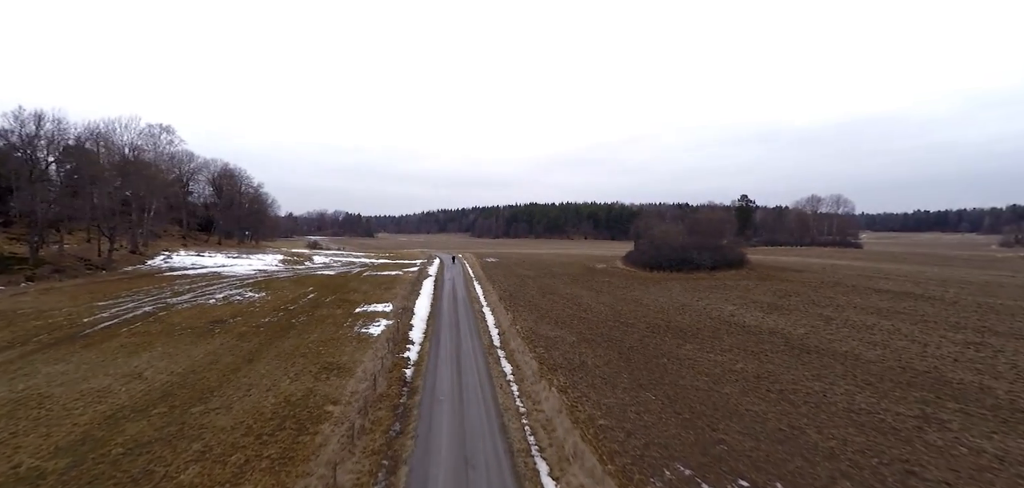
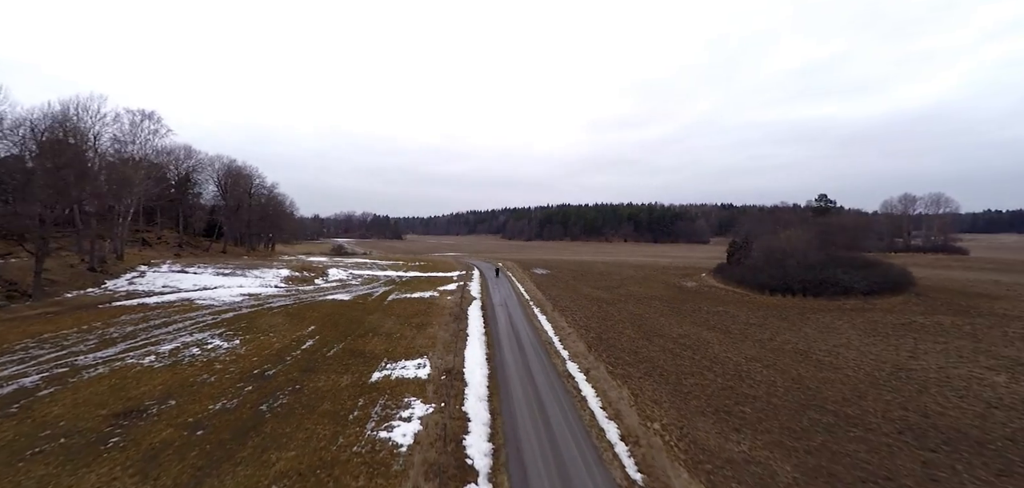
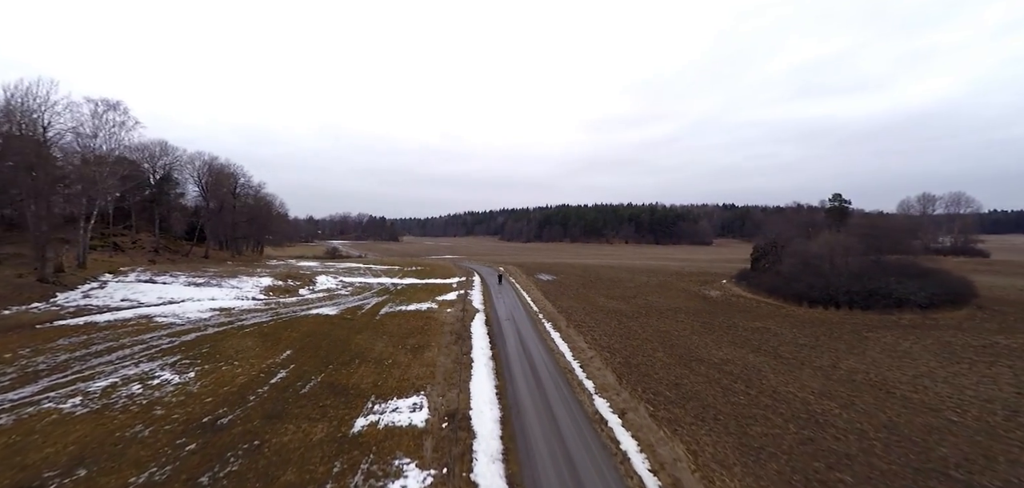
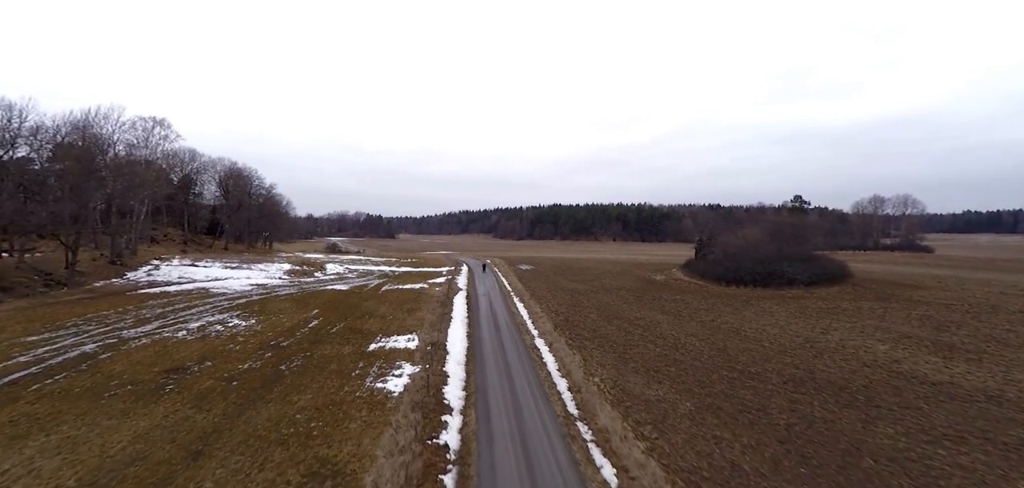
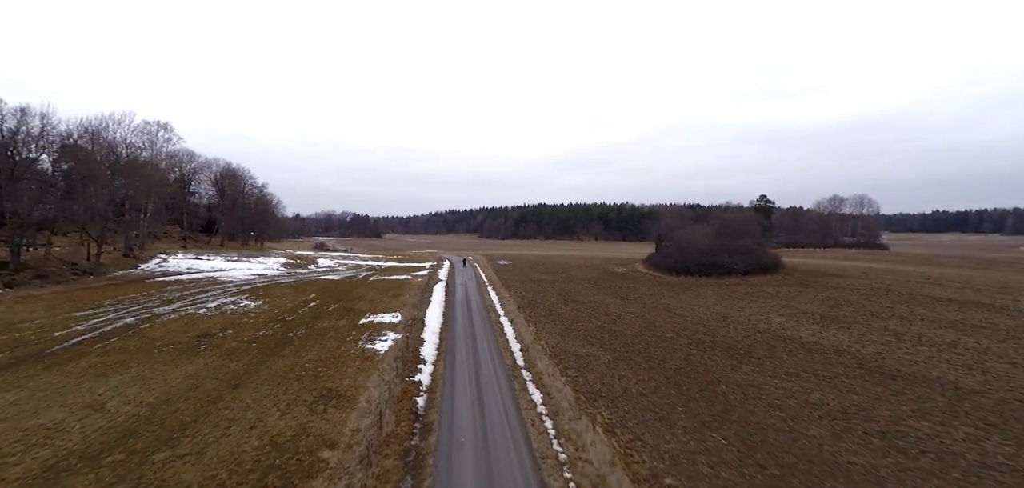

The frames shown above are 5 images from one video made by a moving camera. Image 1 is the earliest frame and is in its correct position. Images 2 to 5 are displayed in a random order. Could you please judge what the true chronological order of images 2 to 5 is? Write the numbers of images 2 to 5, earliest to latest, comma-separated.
5, 4, 2, 3
